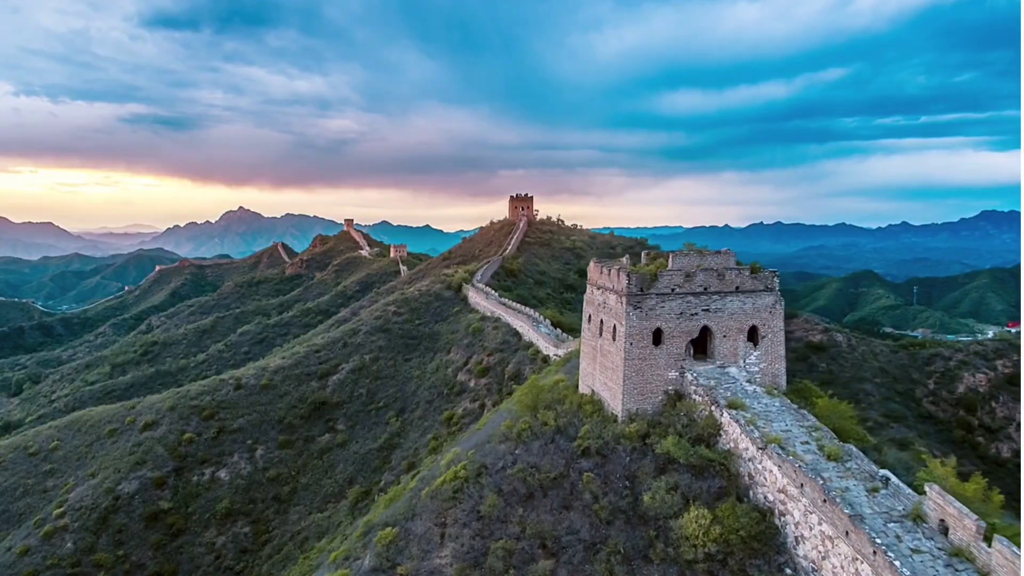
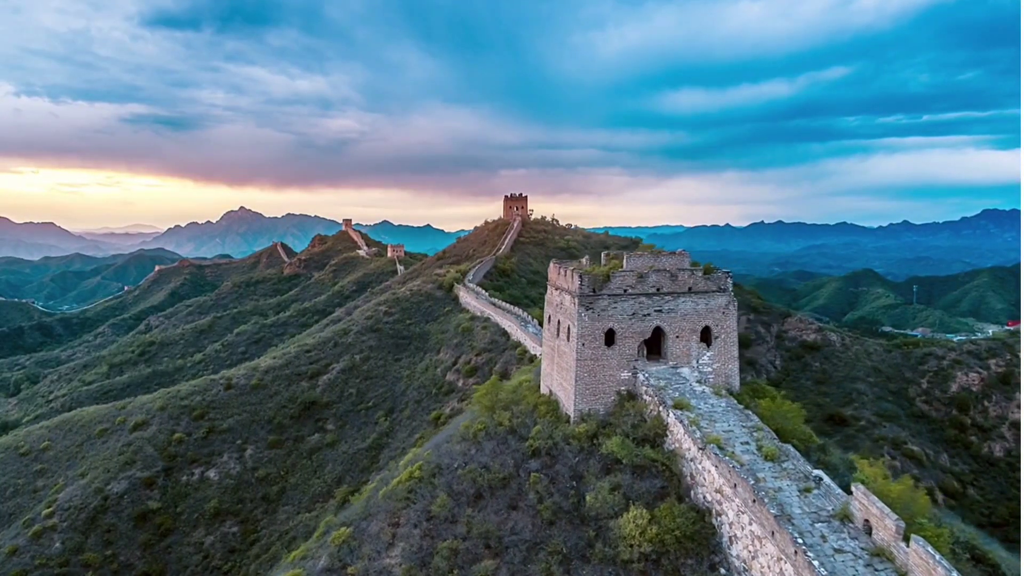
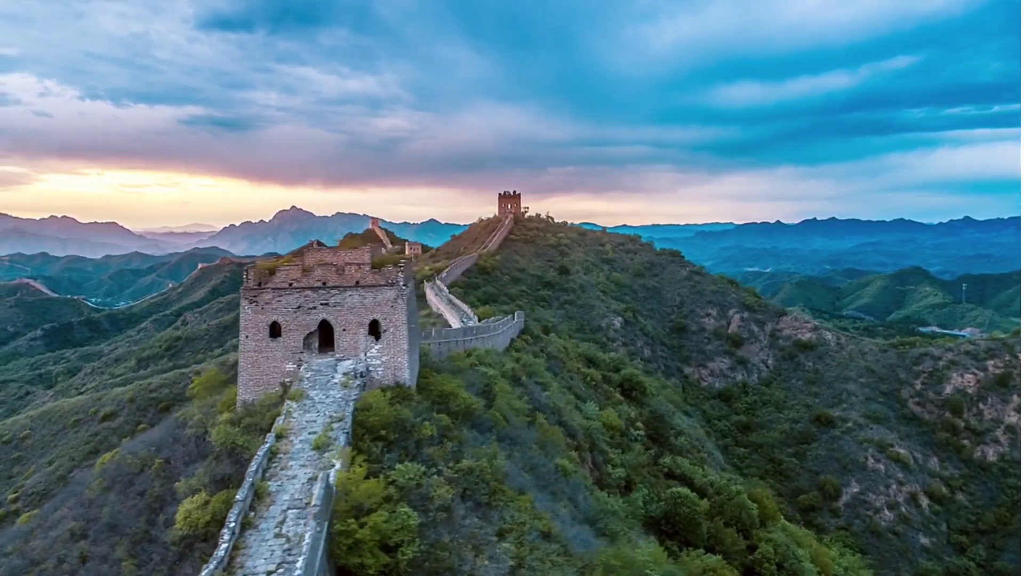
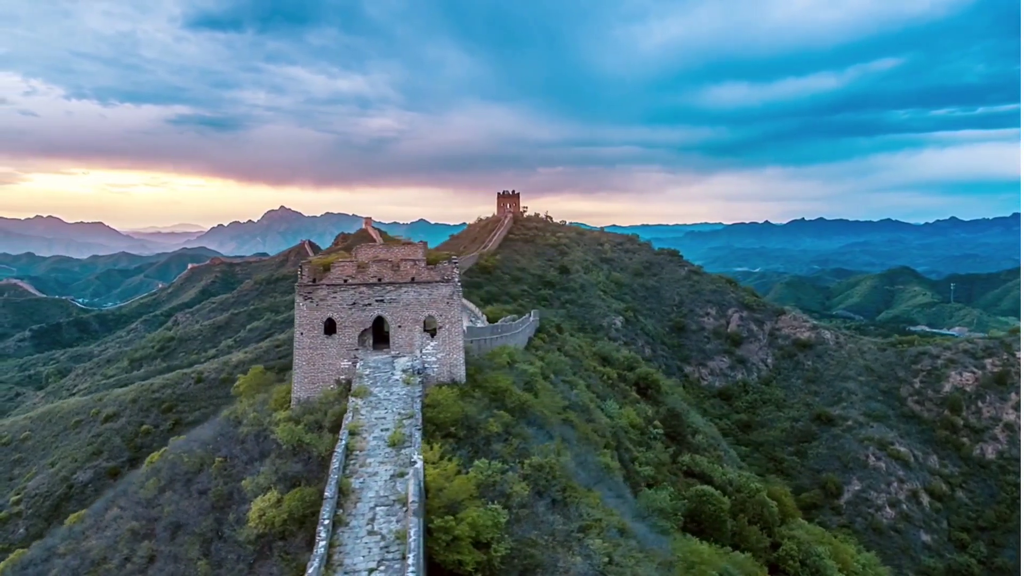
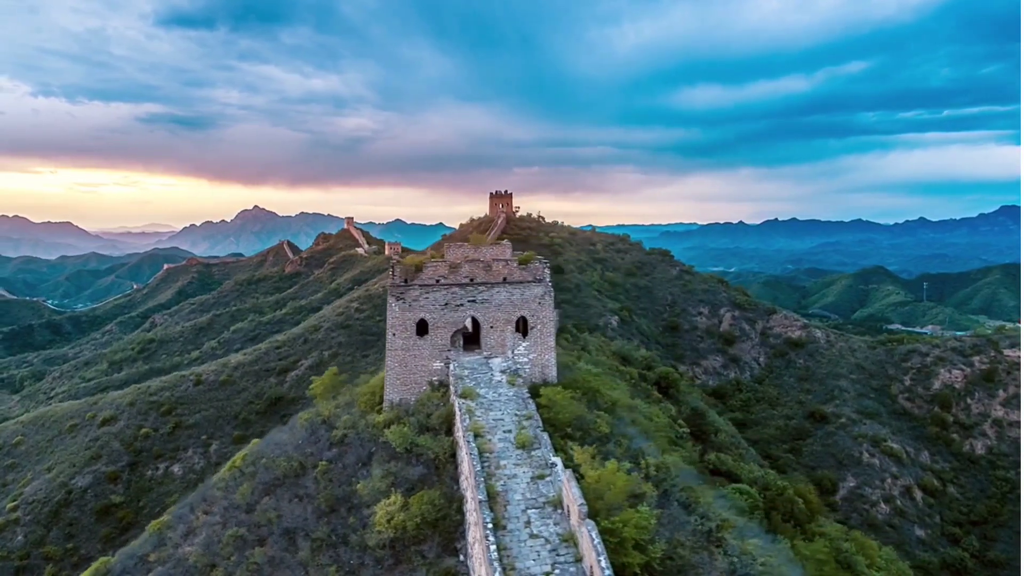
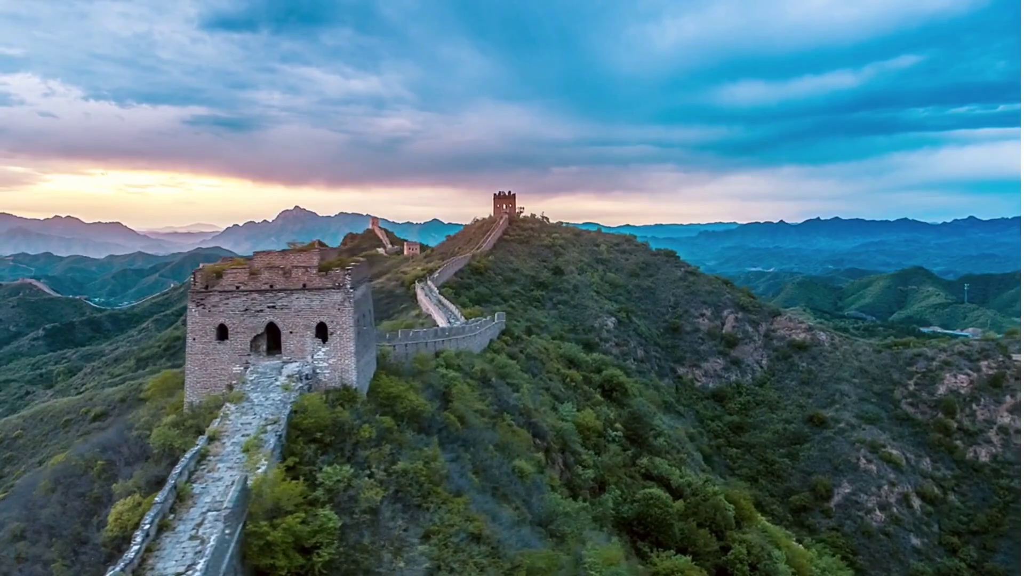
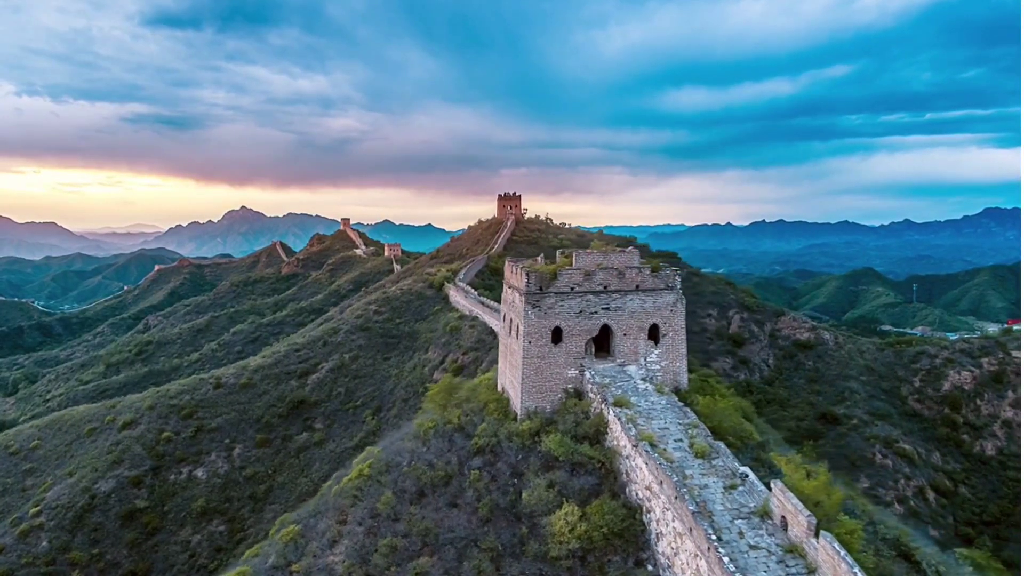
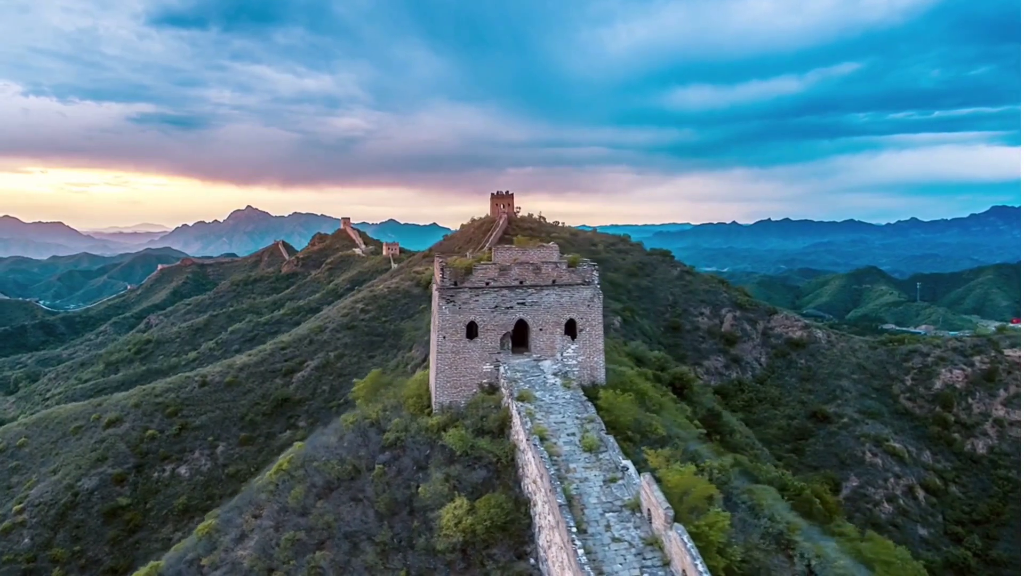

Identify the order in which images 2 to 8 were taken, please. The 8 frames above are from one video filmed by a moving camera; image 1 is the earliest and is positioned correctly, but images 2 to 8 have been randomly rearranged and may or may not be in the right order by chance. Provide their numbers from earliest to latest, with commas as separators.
2, 7, 8, 5, 4, 3, 6
